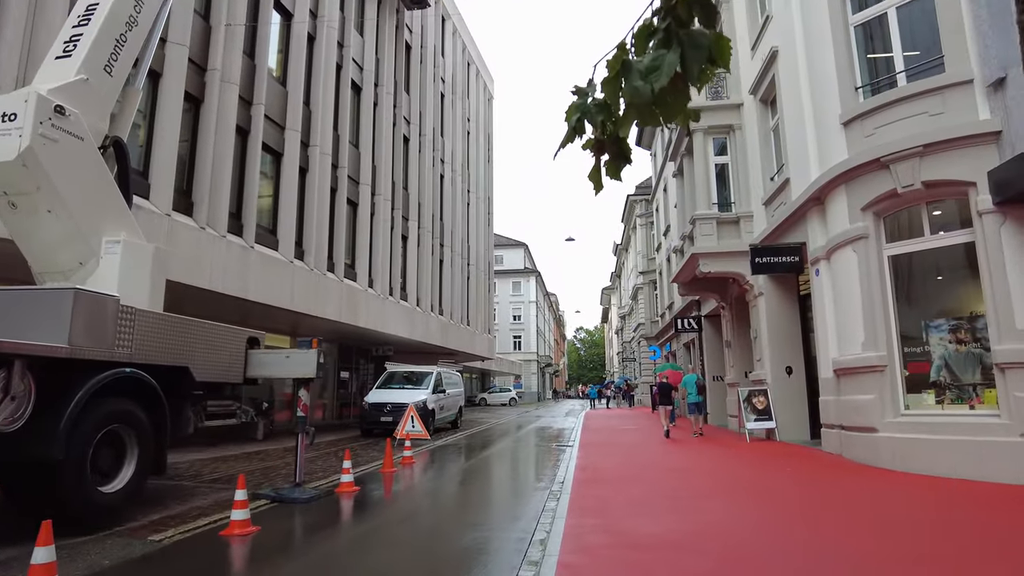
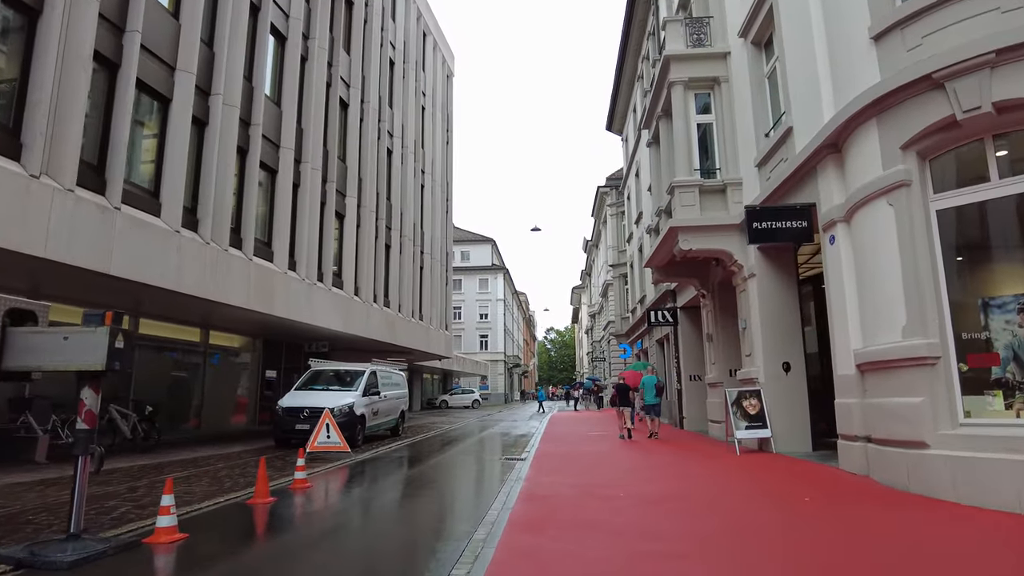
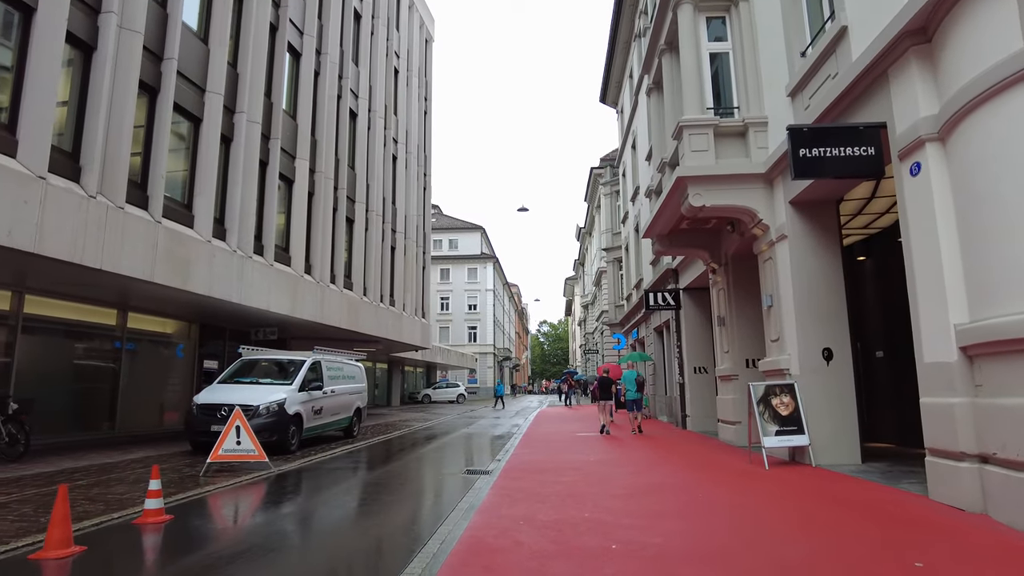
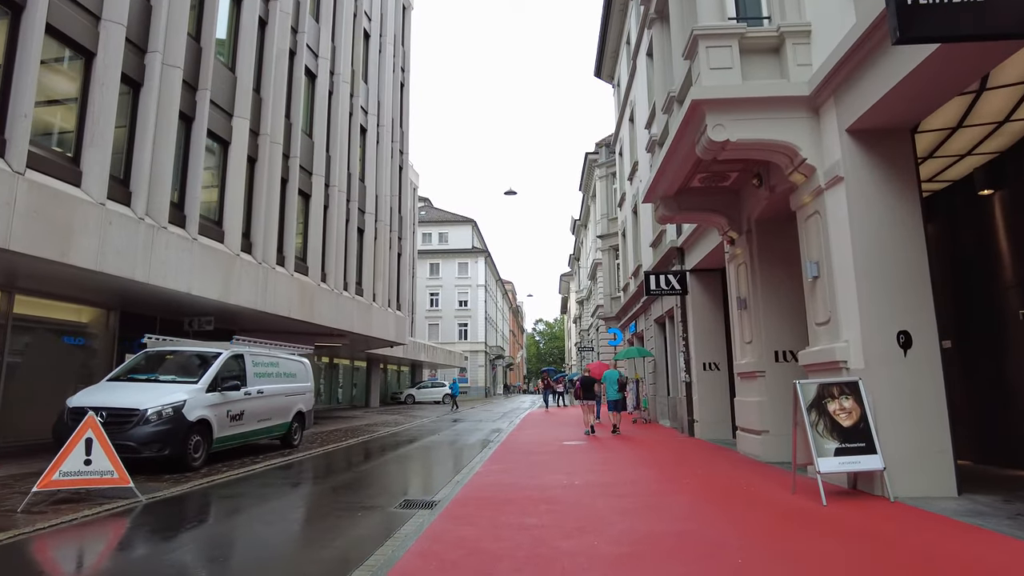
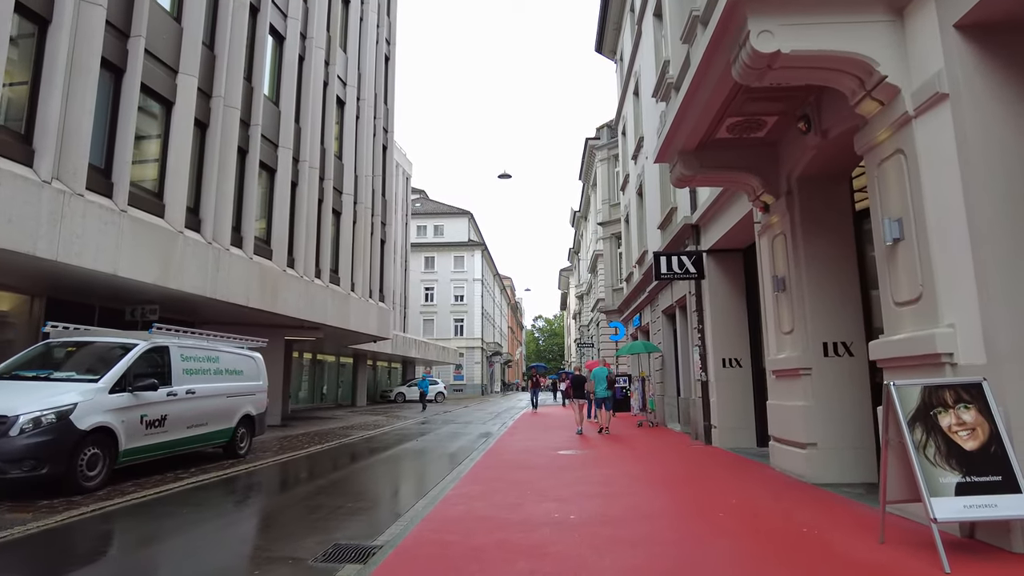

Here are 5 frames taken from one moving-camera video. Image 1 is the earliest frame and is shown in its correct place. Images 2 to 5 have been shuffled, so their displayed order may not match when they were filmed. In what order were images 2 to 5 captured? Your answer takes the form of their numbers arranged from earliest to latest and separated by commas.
2, 3, 4, 5
